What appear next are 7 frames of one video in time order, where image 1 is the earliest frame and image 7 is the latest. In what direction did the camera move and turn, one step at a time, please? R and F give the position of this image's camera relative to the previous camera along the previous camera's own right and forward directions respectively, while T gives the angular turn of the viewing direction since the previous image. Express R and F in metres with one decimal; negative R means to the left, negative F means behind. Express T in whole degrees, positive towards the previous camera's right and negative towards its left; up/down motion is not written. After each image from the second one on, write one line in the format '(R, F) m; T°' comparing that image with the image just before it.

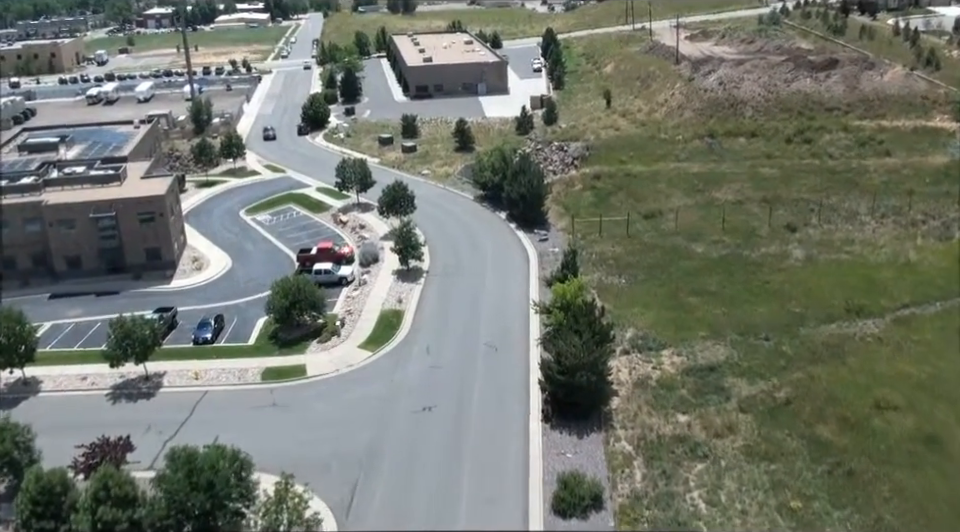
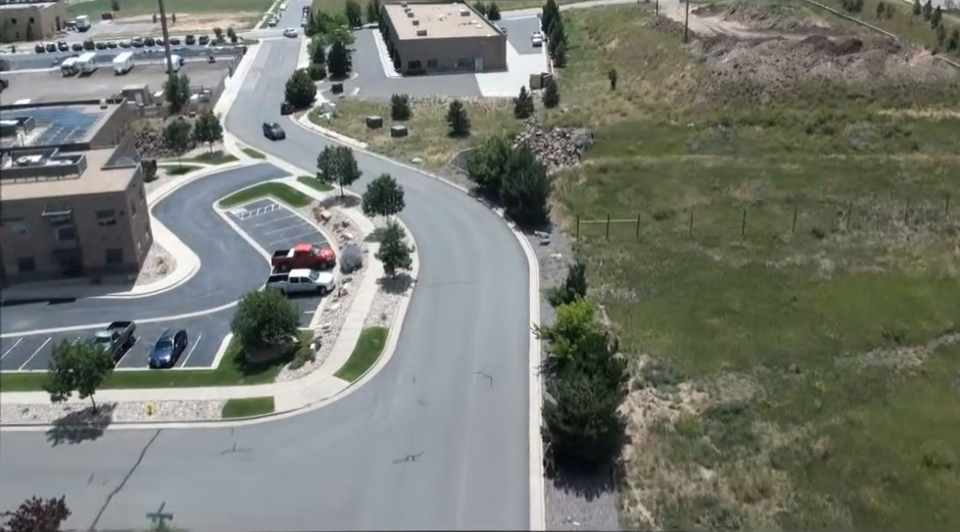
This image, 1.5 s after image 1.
(0.0, +4.7) m; 0°
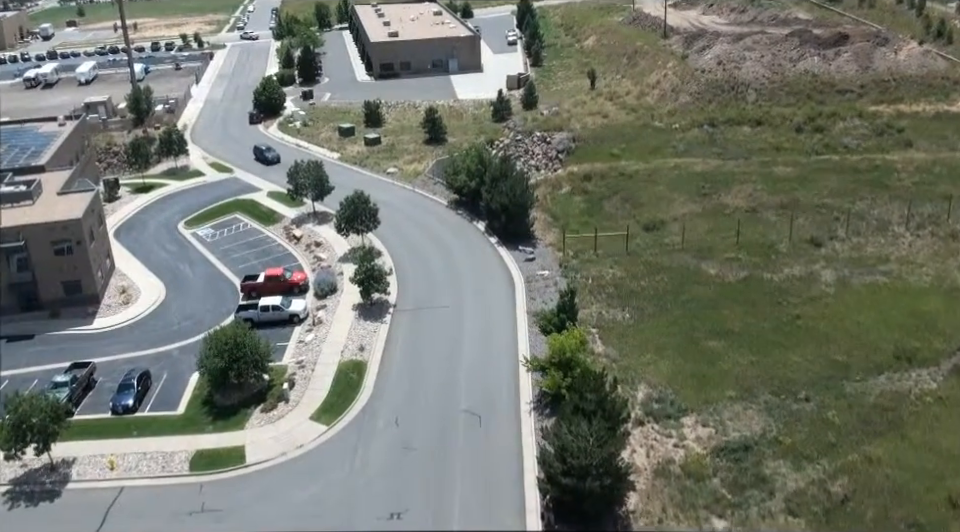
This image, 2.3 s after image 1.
(-0.1, +2.5) m; +1°
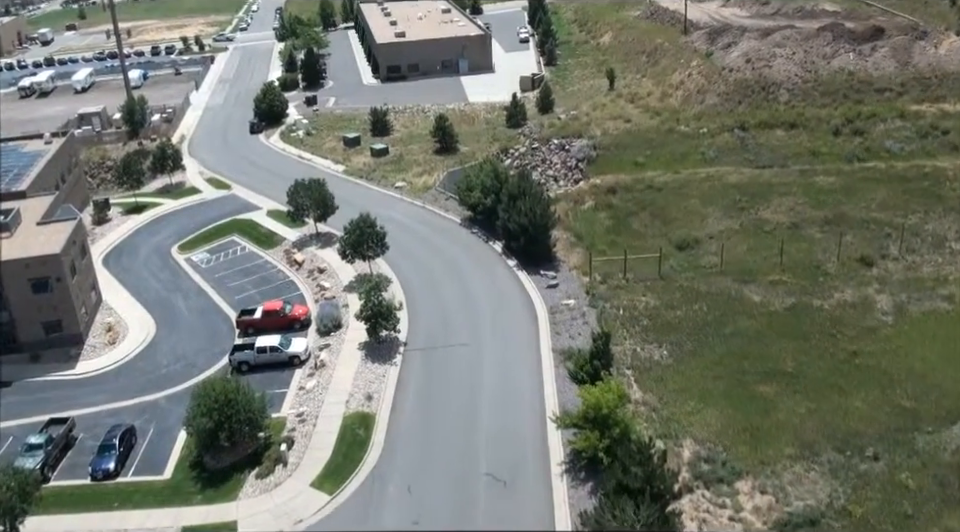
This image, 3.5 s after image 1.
(-0.3, +3.8) m; -1°
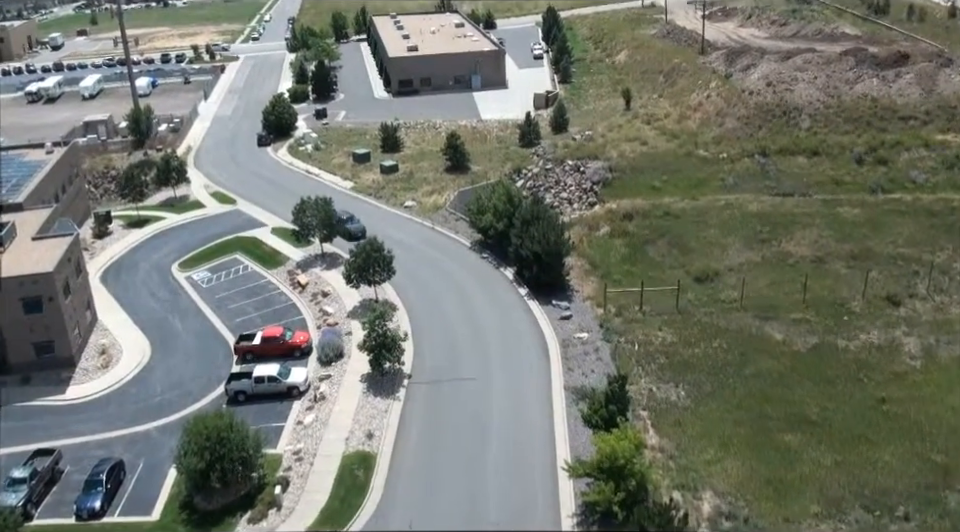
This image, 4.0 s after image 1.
(-0.2, +1.6) m; 0°
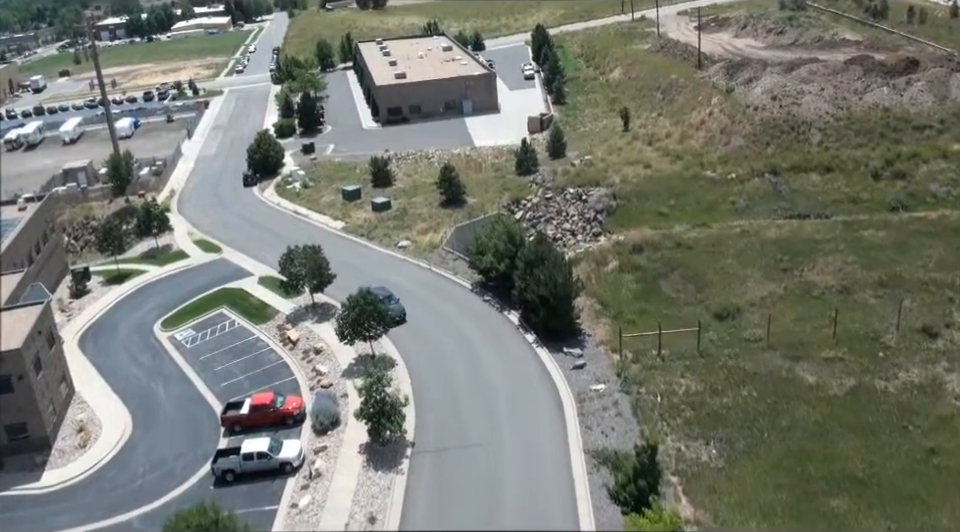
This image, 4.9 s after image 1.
(-0.1, +2.8) m; 0°
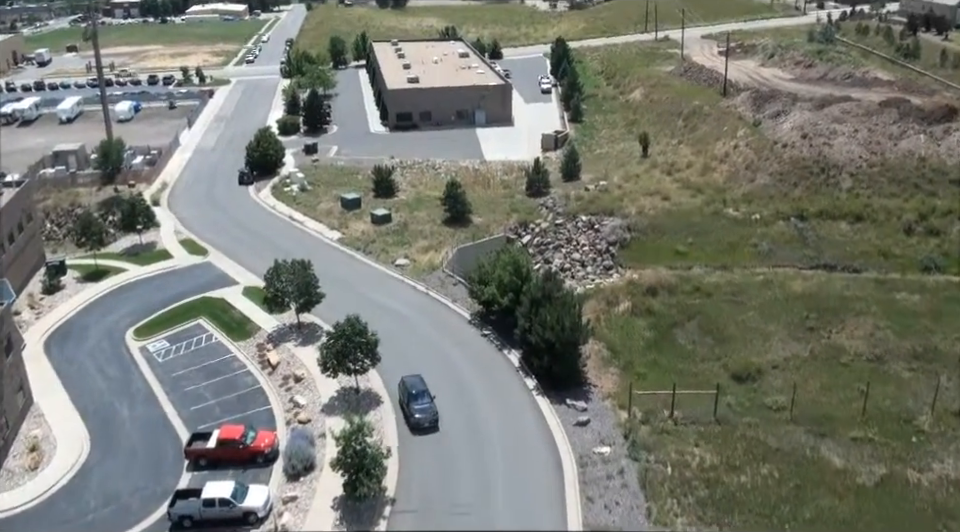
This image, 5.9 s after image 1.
(-0.2, +3.1) m; 0°
